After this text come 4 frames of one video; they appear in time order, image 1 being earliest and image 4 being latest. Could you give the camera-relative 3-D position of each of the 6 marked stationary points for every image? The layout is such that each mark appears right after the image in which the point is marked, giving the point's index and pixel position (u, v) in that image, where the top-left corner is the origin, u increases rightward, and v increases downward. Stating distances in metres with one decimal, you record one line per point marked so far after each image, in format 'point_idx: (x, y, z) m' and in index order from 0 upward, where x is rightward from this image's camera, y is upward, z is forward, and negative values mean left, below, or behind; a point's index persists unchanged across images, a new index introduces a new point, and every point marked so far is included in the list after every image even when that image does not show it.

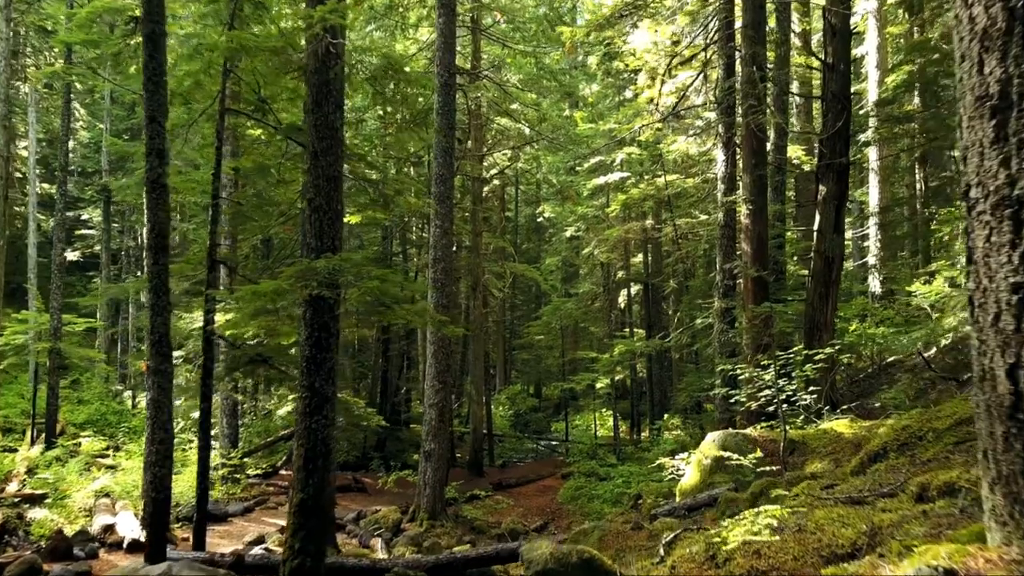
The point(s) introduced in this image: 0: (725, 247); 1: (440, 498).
0: (+3.3, +0.6, +11.8) m
1: (-1.2, -3.5, +12.8) m
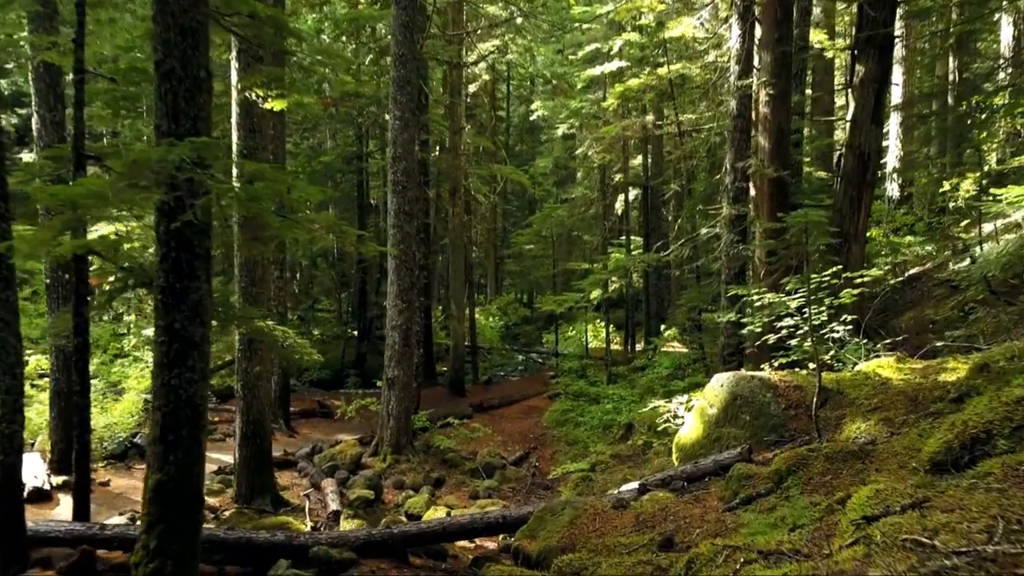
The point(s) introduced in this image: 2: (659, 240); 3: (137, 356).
0: (+2.9, +1.9, +9.9) m
1: (-1.6, -2.1, +11.4) m
2: (+3.7, +1.2, +19.5) m
3: (-7.1, -1.3, +14.5) m
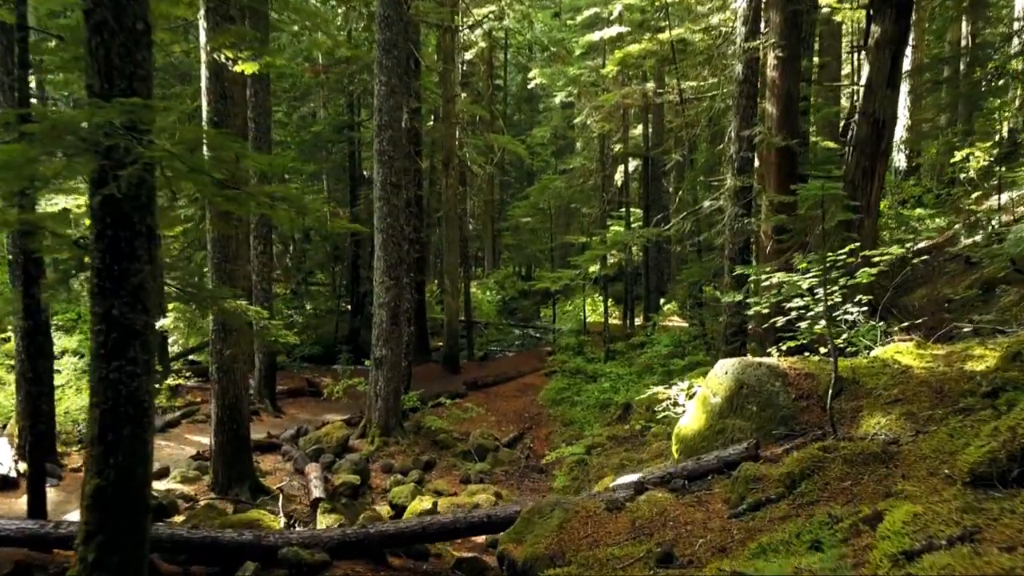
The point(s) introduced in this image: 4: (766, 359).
0: (+2.8, +2.2, +9.4) m
1: (-1.7, -1.8, +11.0) m
2: (+3.6, +1.9, +18.9) m
3: (-7.2, -0.8, +14.1) m
4: (+1.8, -0.5, +5.6) m
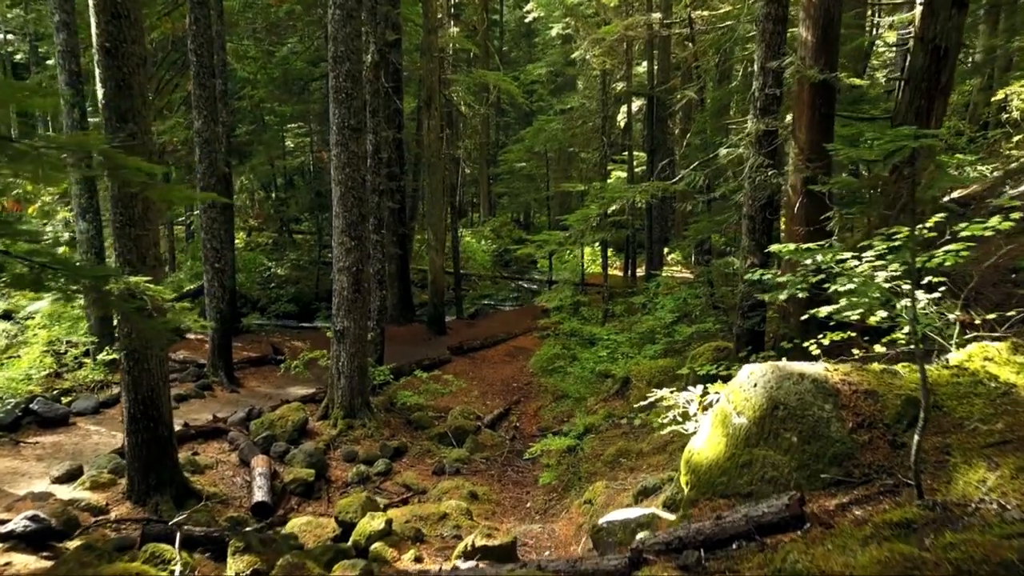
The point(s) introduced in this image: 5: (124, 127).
0: (+2.6, +2.5, +7.7) m
1: (-1.9, -1.3, +9.6) m
2: (+3.4, +2.9, +17.3) m
3: (-7.4, -0.1, +12.7) m
4: (+1.6, -0.4, +4.2) m
5: (-3.2, +1.3, +6.3) m
